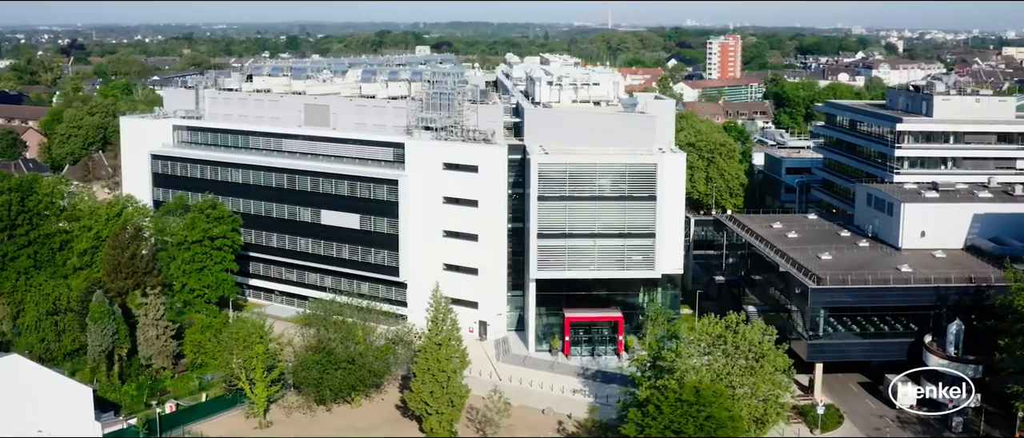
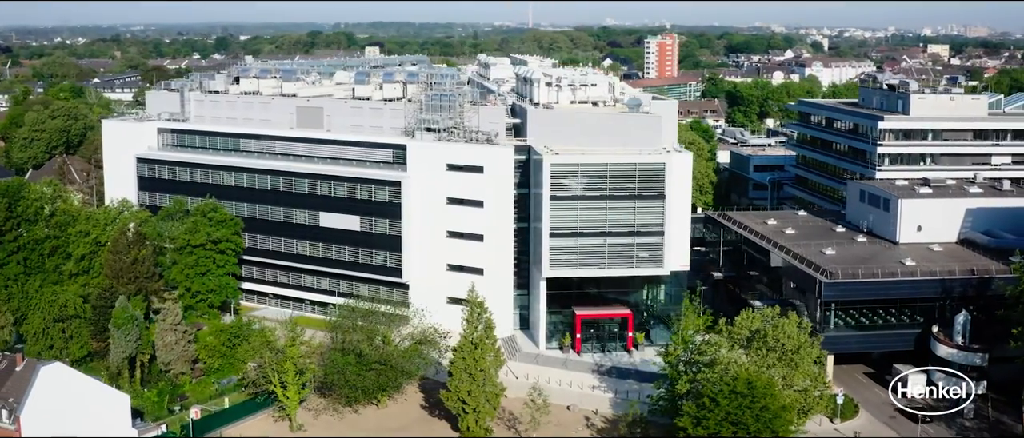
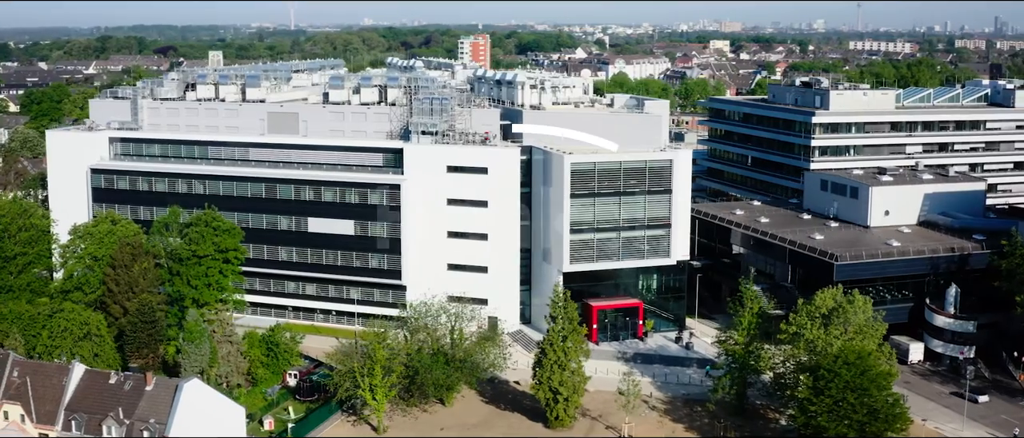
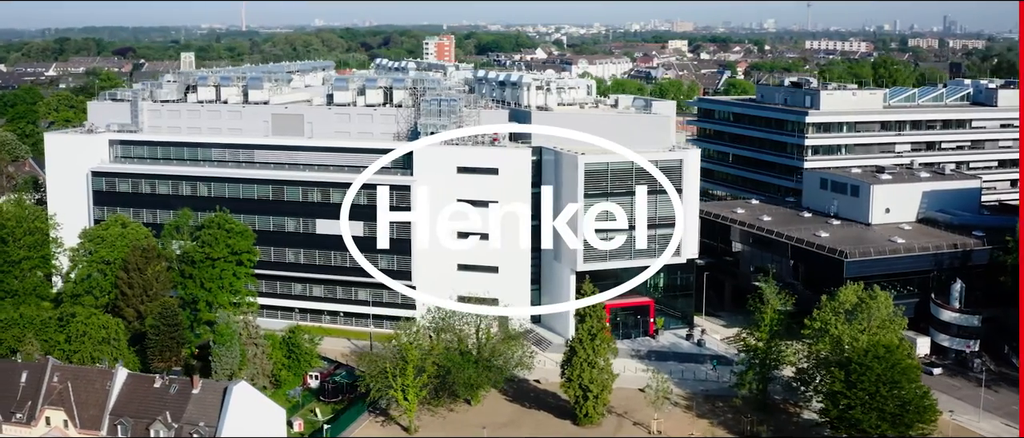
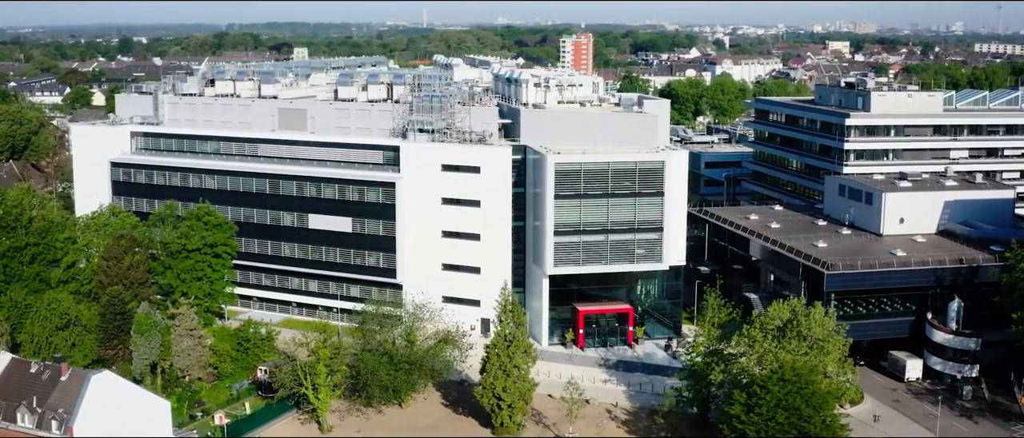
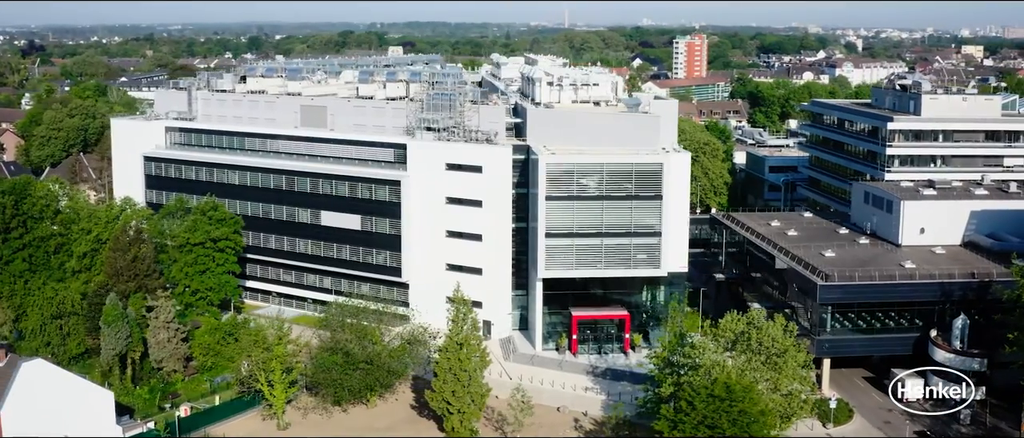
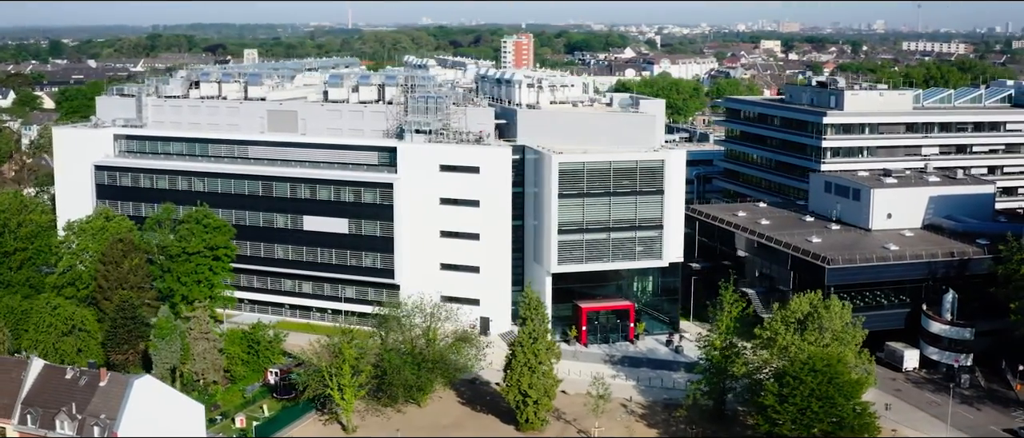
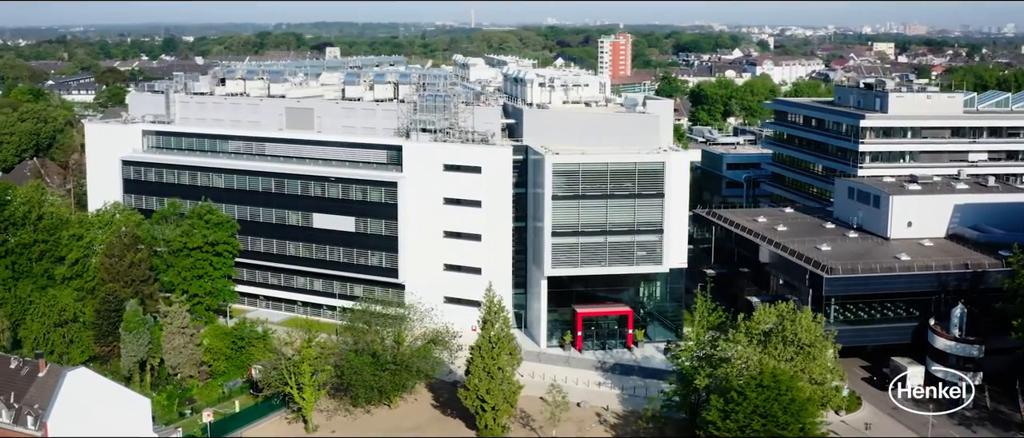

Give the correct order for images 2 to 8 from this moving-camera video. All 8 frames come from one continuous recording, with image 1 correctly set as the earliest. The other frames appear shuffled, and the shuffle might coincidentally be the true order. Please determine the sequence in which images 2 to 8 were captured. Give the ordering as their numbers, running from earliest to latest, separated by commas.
6, 2, 8, 5, 7, 3, 4
